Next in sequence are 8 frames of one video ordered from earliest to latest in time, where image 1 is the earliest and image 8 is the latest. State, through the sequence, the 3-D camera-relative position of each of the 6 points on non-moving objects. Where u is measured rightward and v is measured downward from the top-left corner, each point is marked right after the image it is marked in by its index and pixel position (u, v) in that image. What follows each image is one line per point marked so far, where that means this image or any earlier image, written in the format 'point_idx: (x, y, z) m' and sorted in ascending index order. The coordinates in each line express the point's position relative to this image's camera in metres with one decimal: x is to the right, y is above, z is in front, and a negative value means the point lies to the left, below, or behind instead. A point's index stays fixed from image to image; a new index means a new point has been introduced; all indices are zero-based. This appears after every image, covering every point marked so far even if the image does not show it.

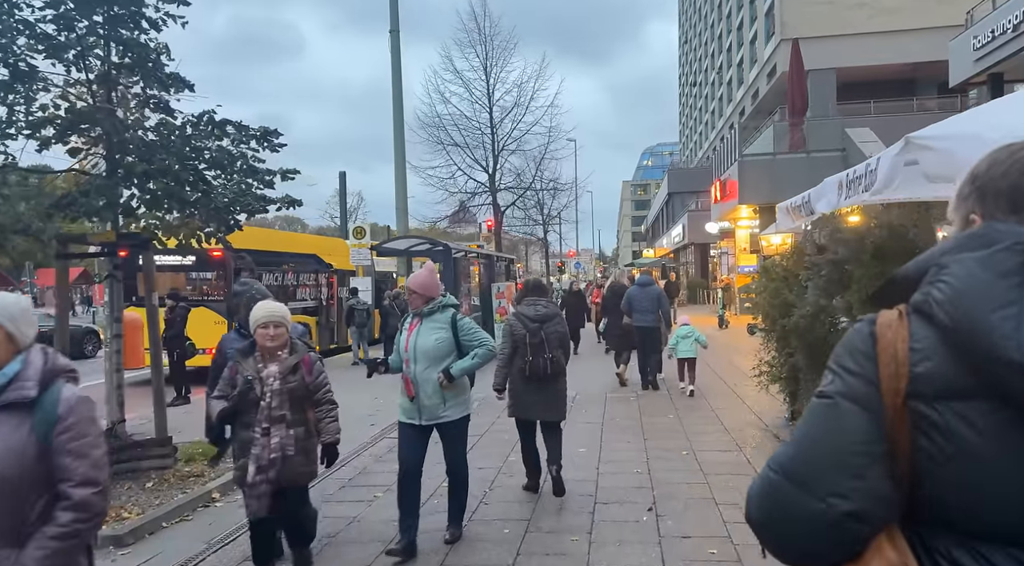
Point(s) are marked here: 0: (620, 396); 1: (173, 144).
0: (+1.6, -1.6, +10.7) m
1: (-2.9, +1.2, +6.3) m
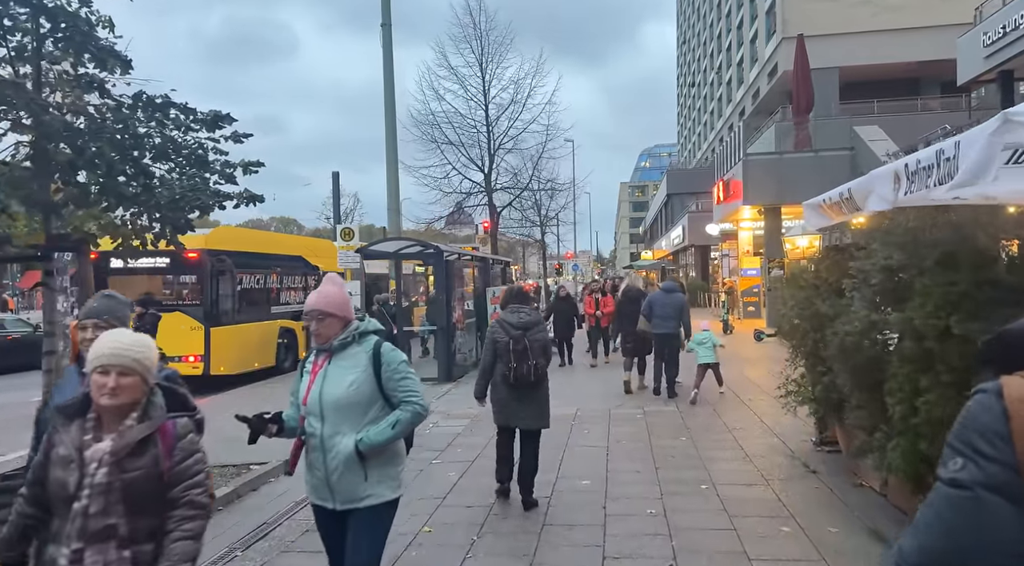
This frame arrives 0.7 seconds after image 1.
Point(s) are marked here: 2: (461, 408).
0: (+1.5, -1.7, +9.8) m
1: (-3.0, +1.1, +5.4) m
2: (-0.7, -1.8, +10.5) m
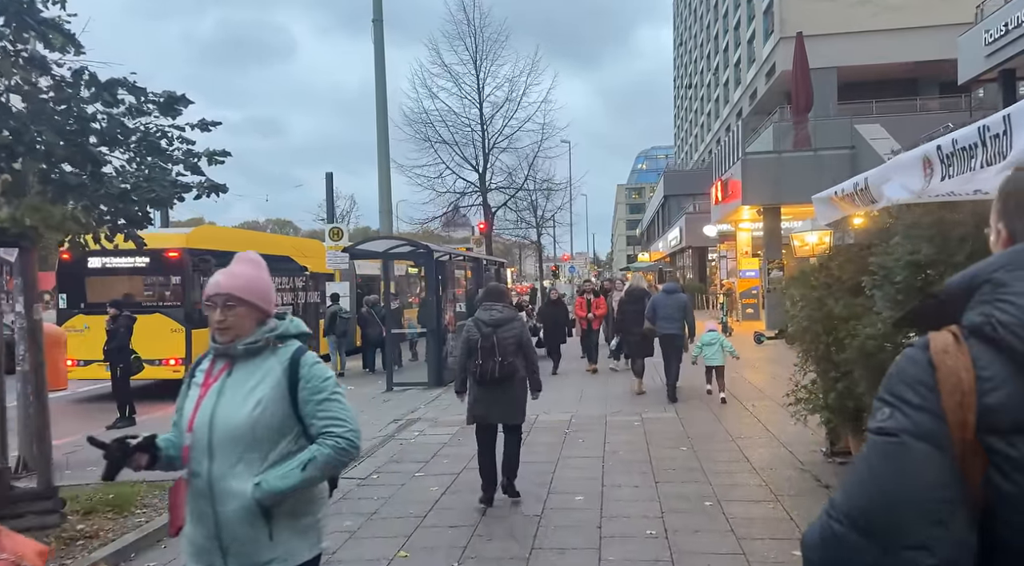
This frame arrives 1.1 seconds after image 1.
0: (+1.4, -1.7, +9.3) m
1: (-3.1, +1.1, +4.9) m
2: (-0.9, -1.8, +9.9) m
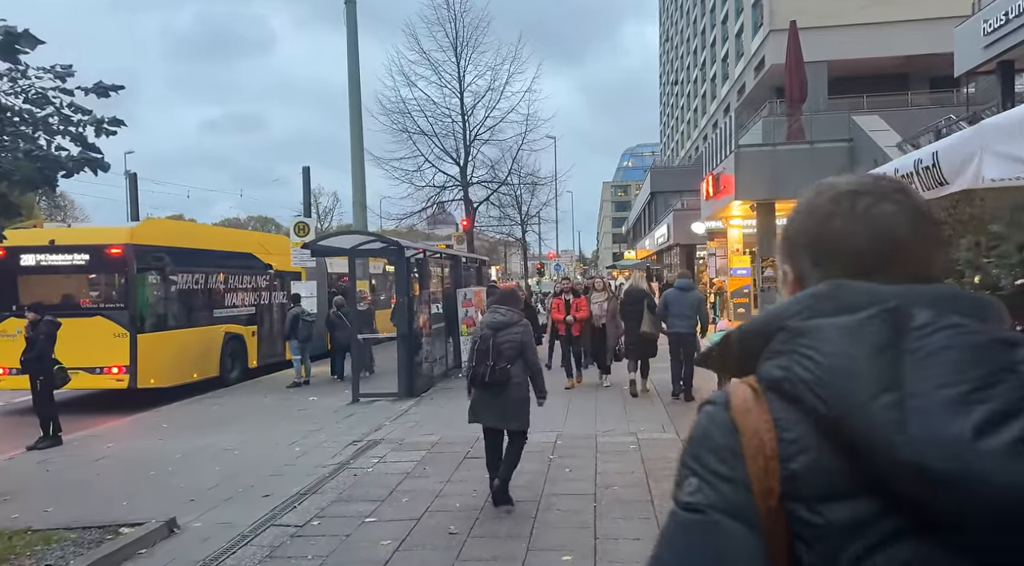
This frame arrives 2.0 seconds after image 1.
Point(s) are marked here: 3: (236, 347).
0: (+1.1, -1.7, +8.1) m
1: (-3.2, +1.1, +3.6) m
2: (-1.1, -1.8, +8.7) m
3: (-6.1, -1.4, +16.4) m
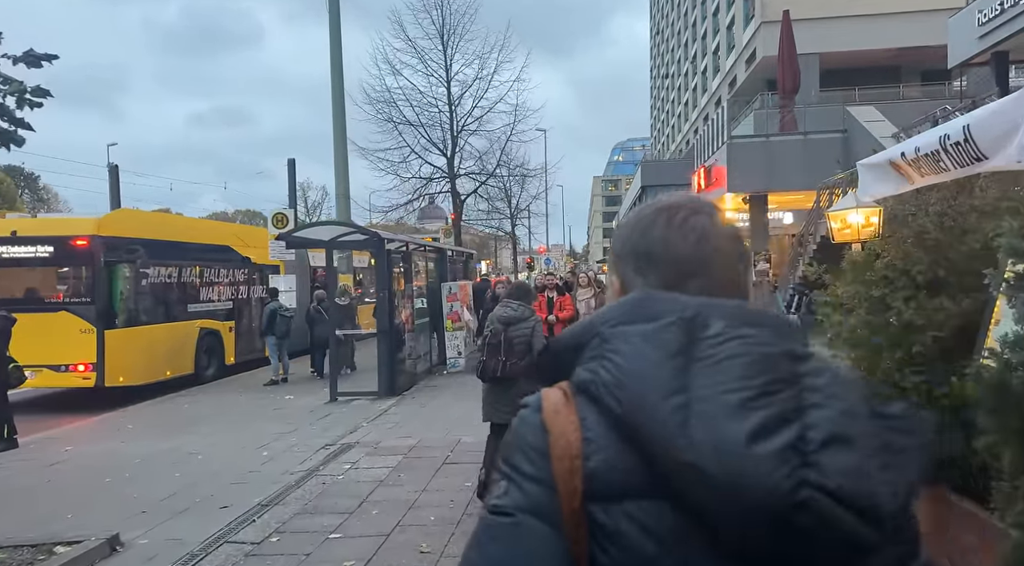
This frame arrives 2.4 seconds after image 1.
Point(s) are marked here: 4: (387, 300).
0: (+1.0, -1.7, +7.6) m
1: (-3.4, +1.1, +3.0) m
2: (-1.3, -1.7, +8.2) m
3: (-6.4, -1.3, +15.8) m
4: (-2.0, -0.3, +11.6) m
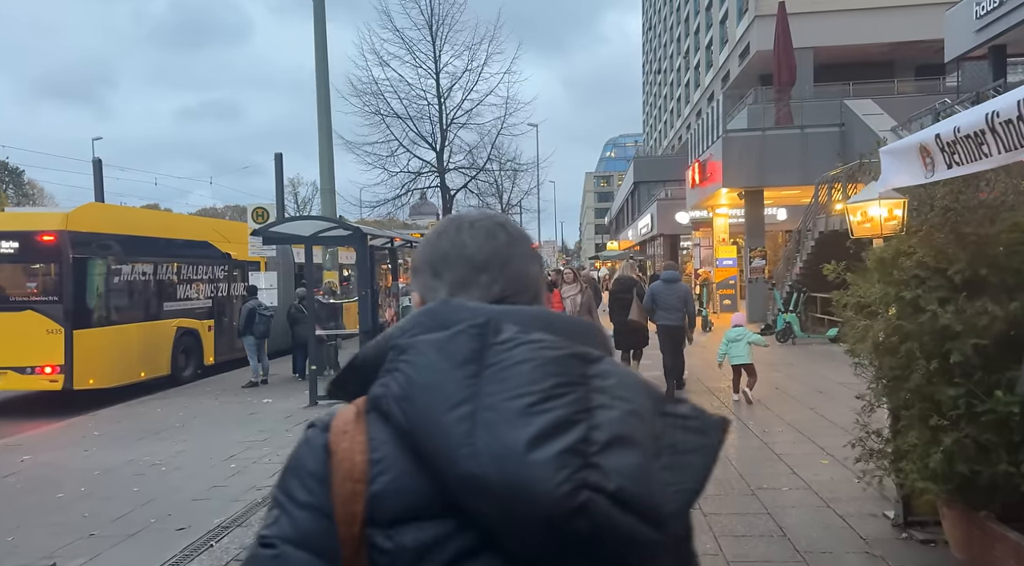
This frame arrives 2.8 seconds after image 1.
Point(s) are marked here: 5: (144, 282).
0: (+0.8, -1.6, +7.1) m
1: (-3.4, +1.1, +2.4) m
2: (-1.4, -1.7, +7.6) m
3: (-6.6, -1.2, +15.2) m
4: (-2.1, -0.2, +11.0) m
5: (-6.9, 0.0, +13.8) m
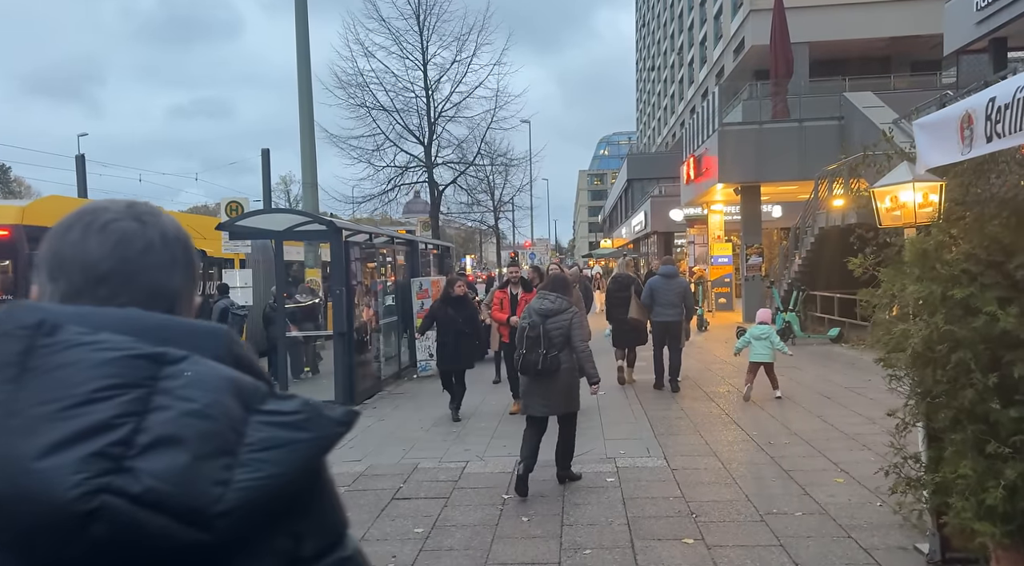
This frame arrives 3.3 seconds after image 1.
0: (+0.7, -1.6, +6.4) m
1: (-3.6, +1.1, +1.7) m
2: (-1.6, -1.7, +6.9) m
3: (-6.9, -1.2, +14.5) m
4: (-2.4, -0.2, +10.3) m
5: (-7.1, +0.1, +13.1) m
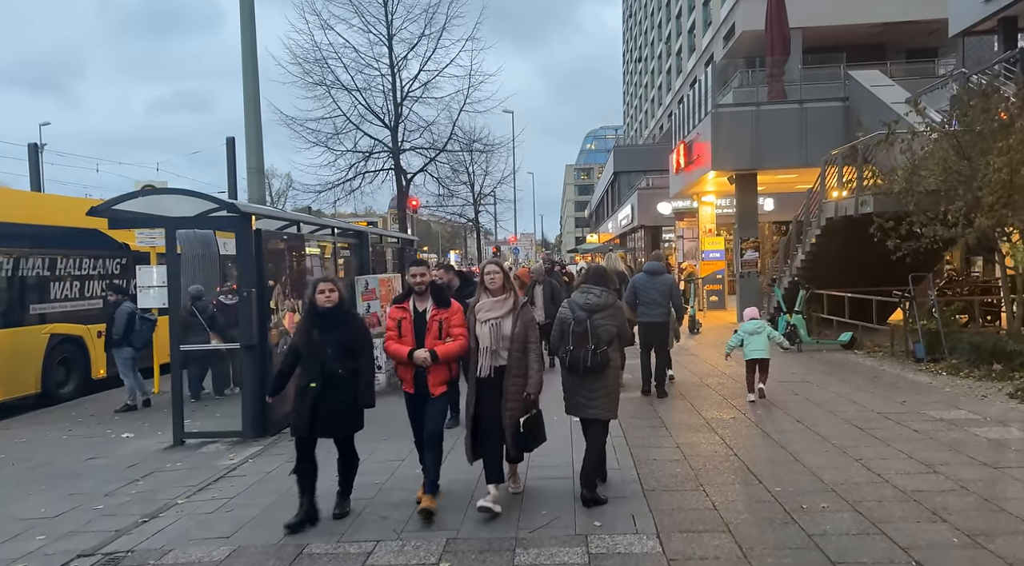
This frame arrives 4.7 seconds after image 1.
0: (+0.2, -1.7, +4.4) m
1: (-3.9, +1.1, -0.4) m
2: (-2.1, -1.7, +4.9) m
3: (-7.5, -1.2, +12.4) m
4: (-2.9, -0.2, +8.3) m
5: (-7.7, +0.1, +11.0) m
